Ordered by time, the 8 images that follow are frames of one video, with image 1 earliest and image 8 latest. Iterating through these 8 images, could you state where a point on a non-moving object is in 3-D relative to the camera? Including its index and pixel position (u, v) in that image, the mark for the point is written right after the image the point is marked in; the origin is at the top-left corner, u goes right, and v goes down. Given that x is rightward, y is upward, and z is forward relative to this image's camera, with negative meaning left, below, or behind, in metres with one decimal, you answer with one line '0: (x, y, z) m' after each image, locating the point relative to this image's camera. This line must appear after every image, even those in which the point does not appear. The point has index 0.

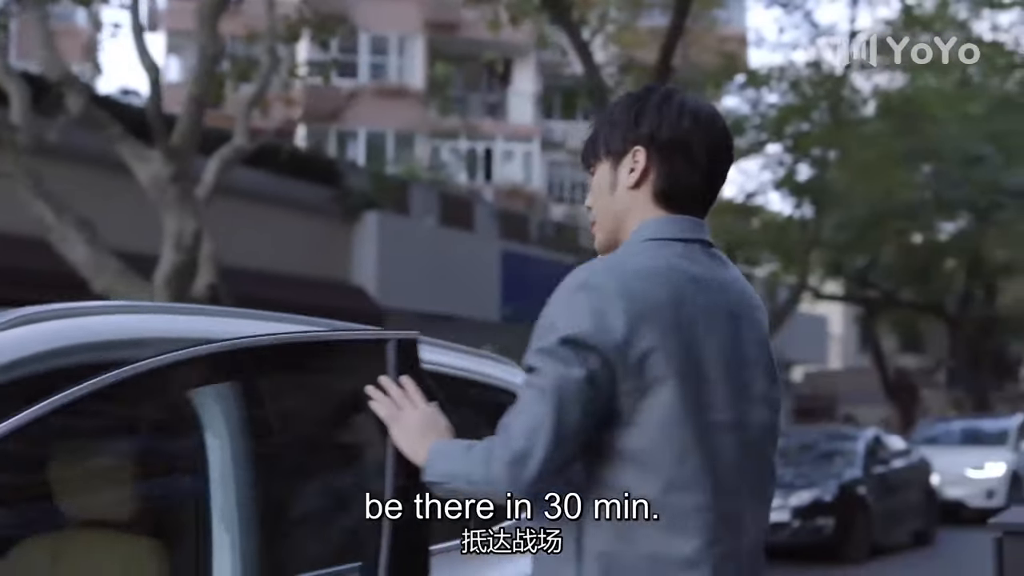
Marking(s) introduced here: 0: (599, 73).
0: (+1.1, +2.8, +19.4) m
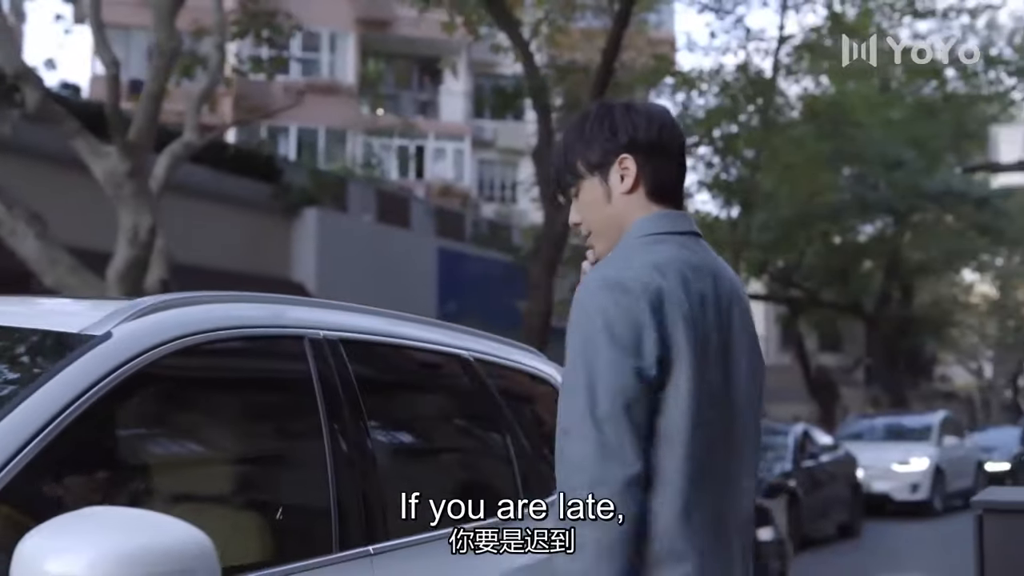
0: (+0.3, +2.8, +19.7) m
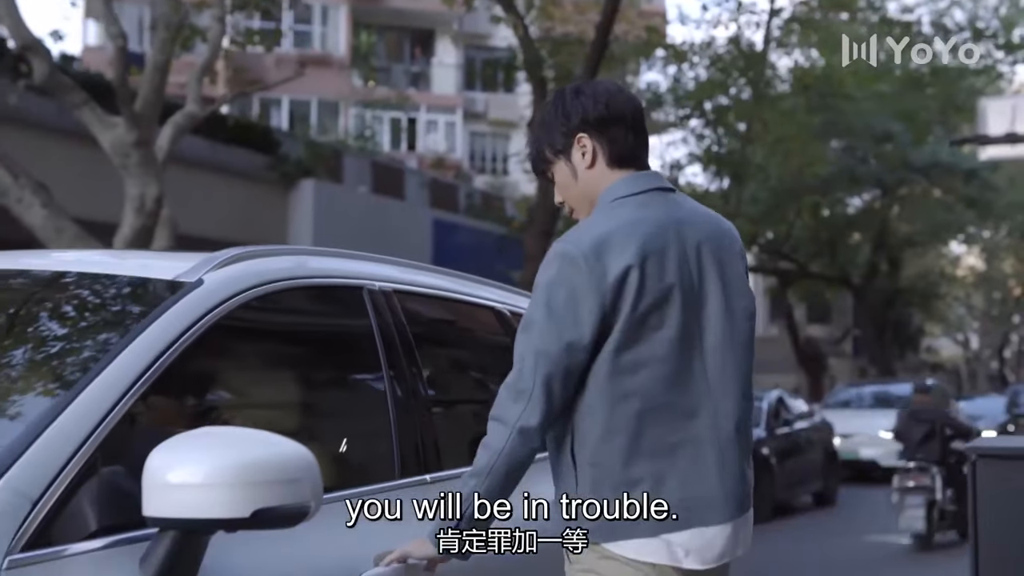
0: (+0.3, +3.2, +19.9) m
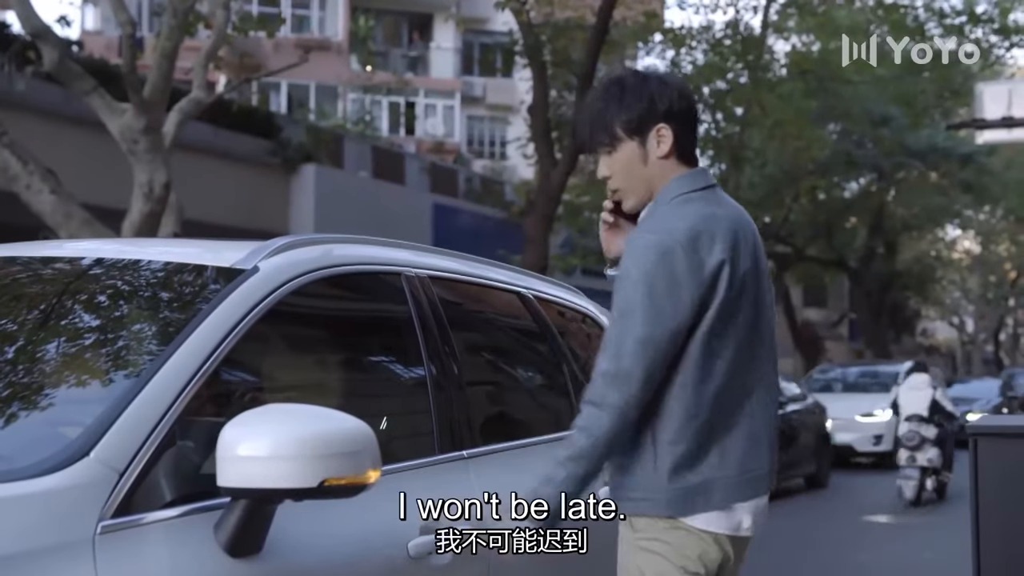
0: (+0.3, +3.4, +20.0) m
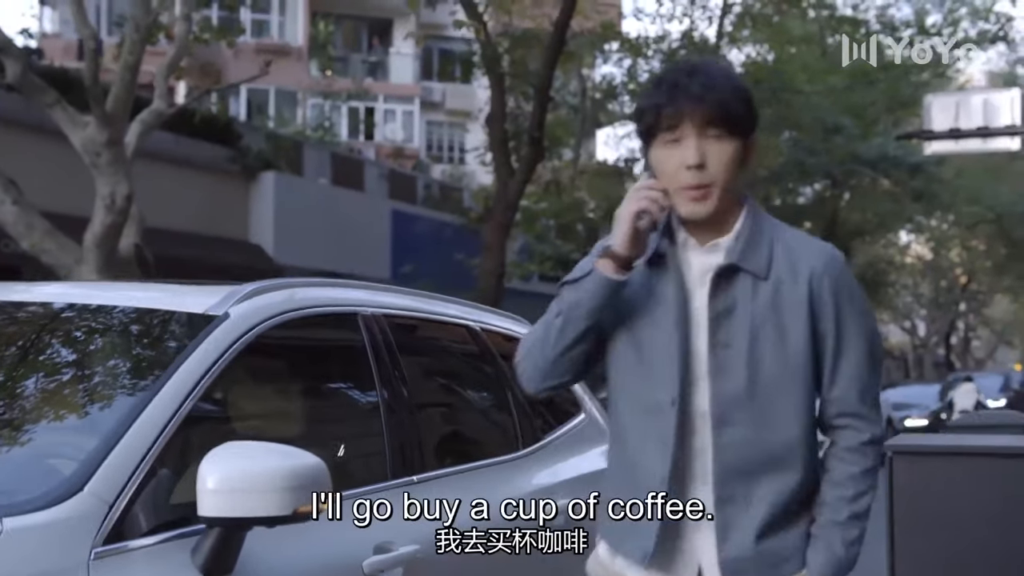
0: (-0.3, +3.3, +20.3) m
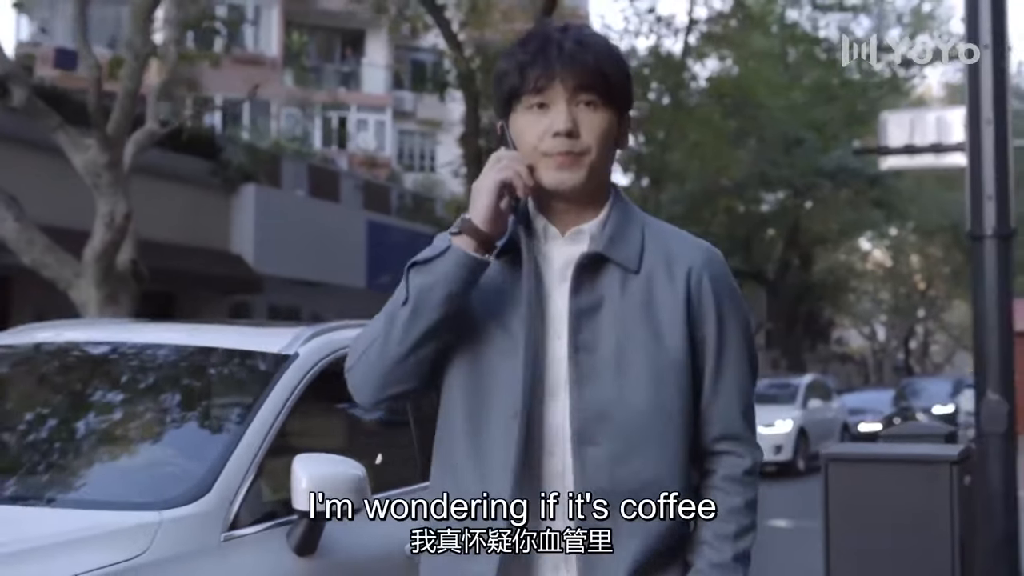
0: (-0.7, +3.2, +21.2) m
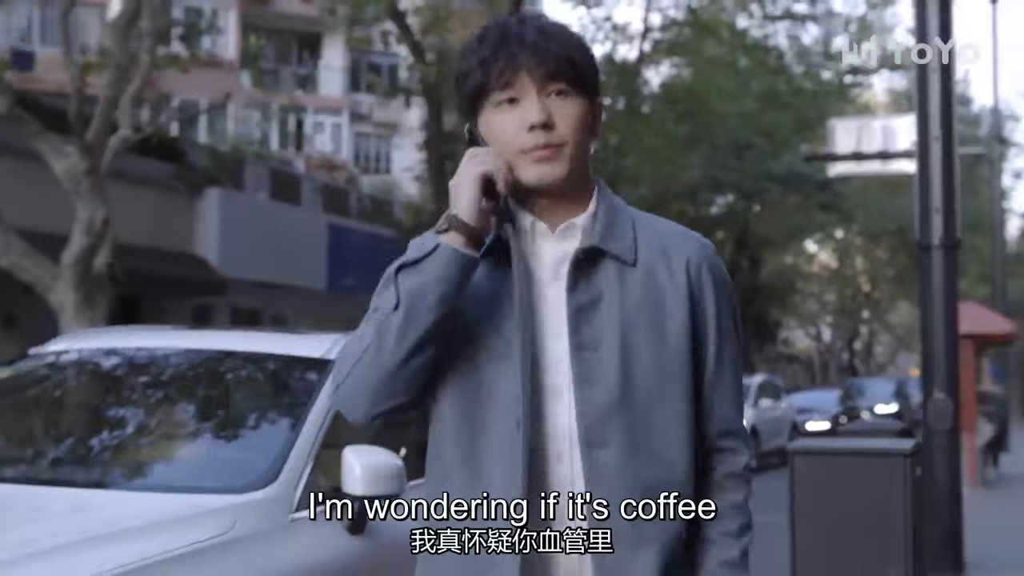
0: (-1.2, +3.1, +21.7) m
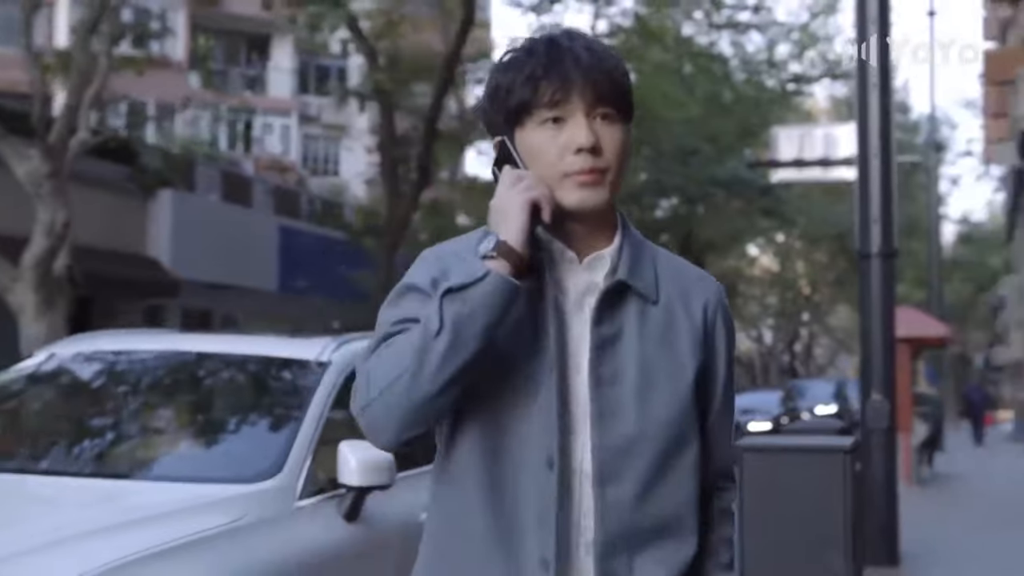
0: (-1.9, +3.1, +22.0) m
